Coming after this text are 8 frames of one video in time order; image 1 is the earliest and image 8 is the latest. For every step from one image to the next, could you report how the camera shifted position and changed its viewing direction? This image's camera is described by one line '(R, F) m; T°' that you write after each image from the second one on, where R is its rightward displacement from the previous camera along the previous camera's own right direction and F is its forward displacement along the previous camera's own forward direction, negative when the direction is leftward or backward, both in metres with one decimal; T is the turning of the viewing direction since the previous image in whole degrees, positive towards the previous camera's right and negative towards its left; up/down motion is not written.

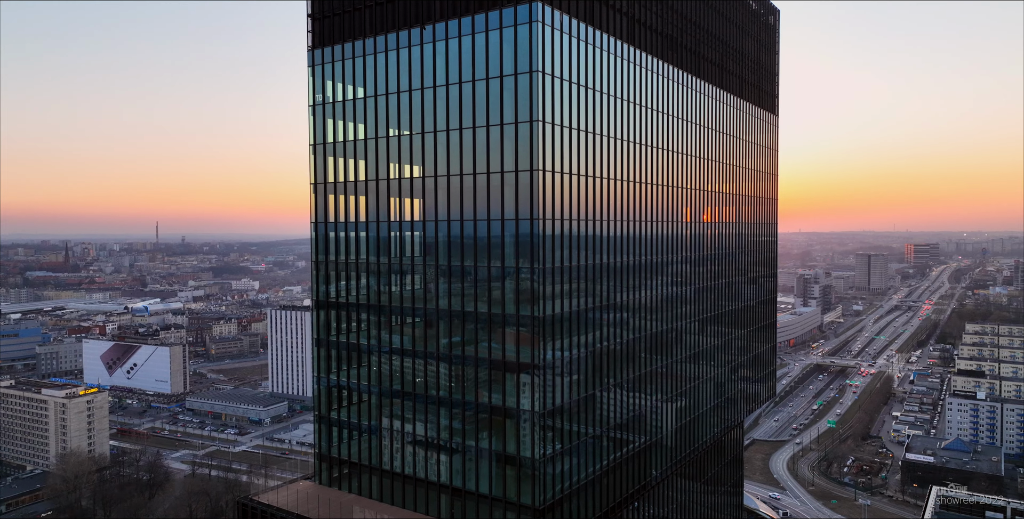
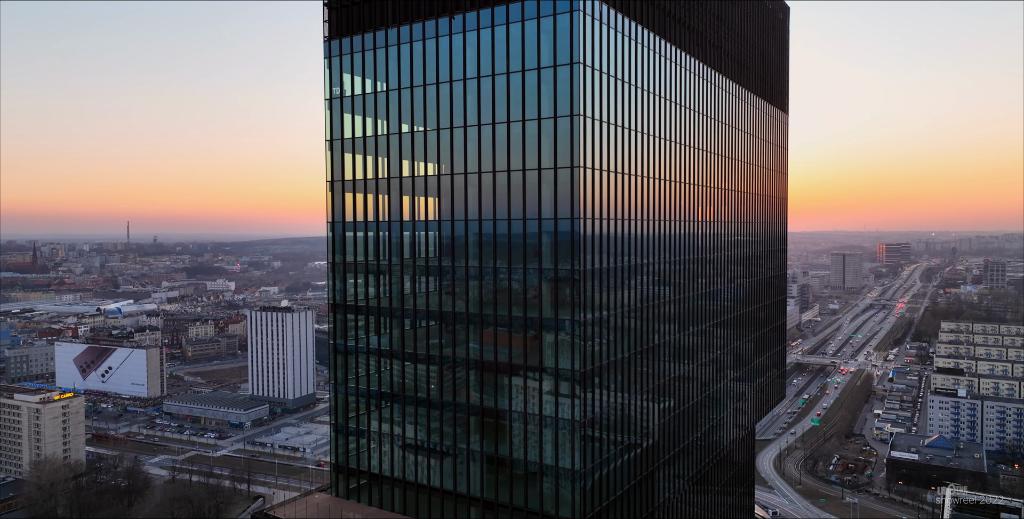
(-1.8, +1.0) m; +2°
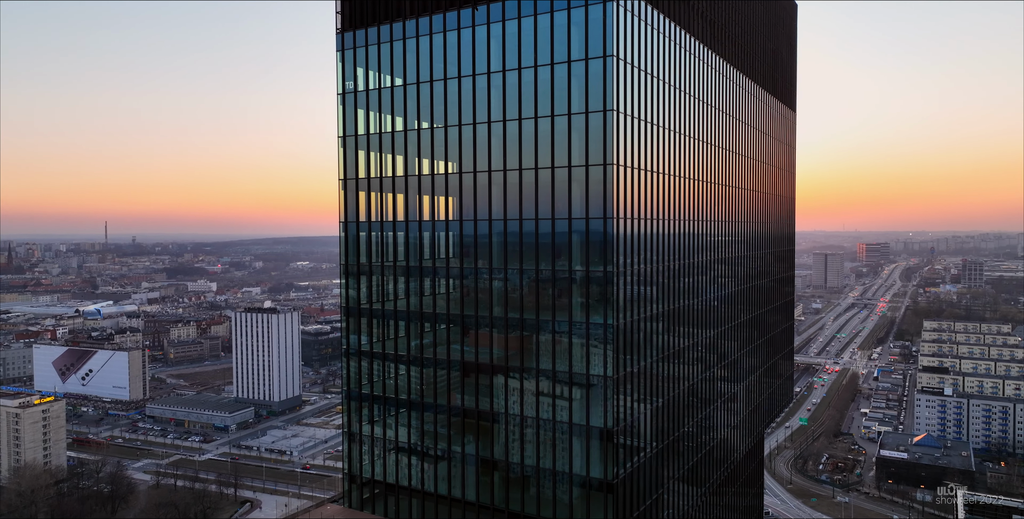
(-1.3, +0.9) m; +1°
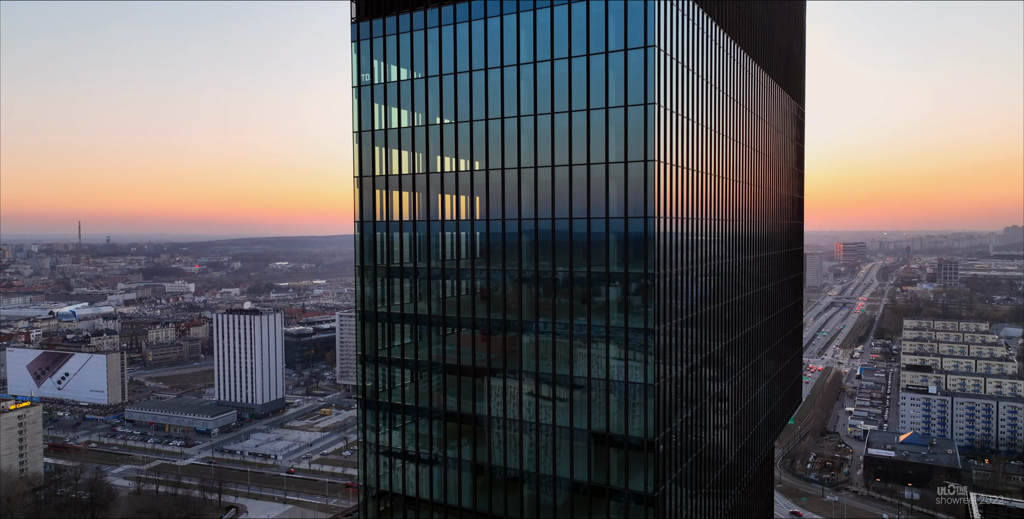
(-1.5, +1.1) m; +2°
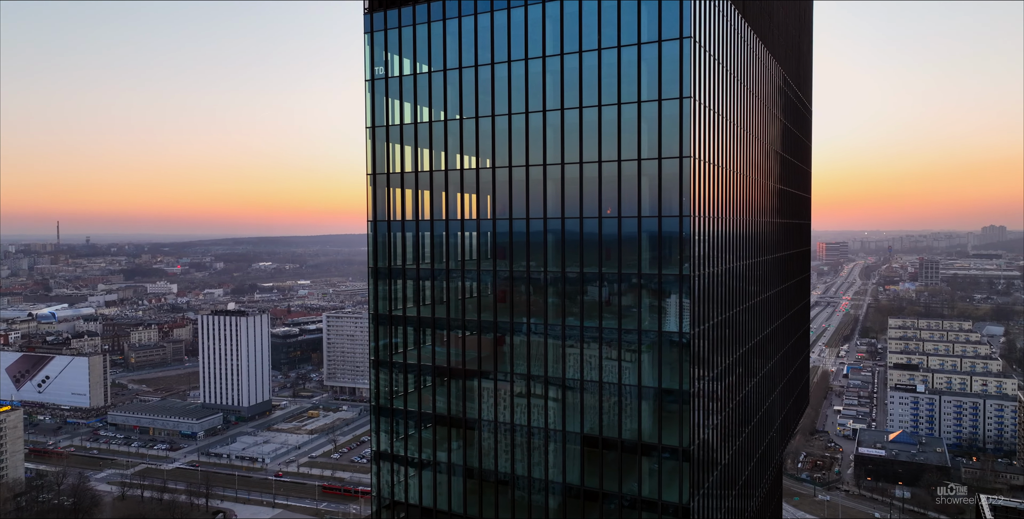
(-1.1, +0.9) m; +1°
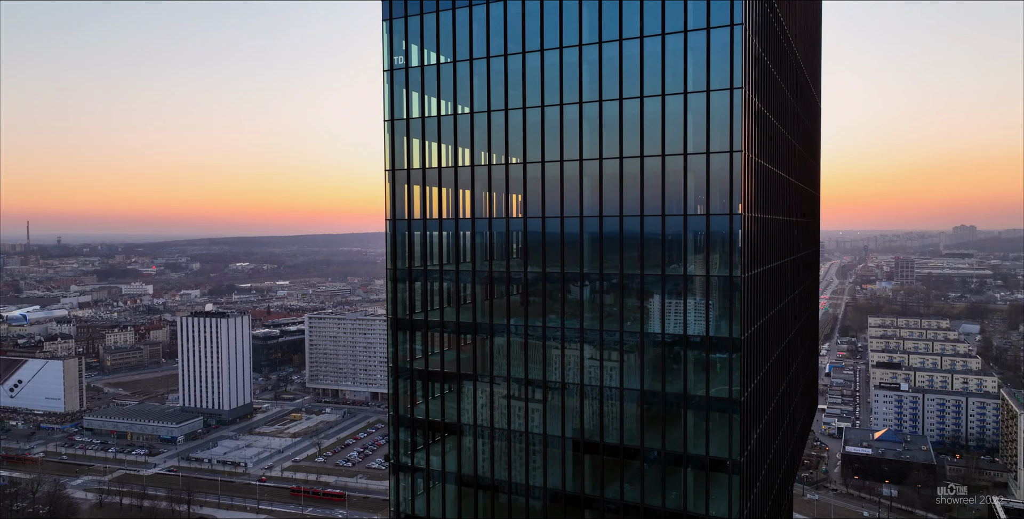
(-1.5, +1.2) m; +2°
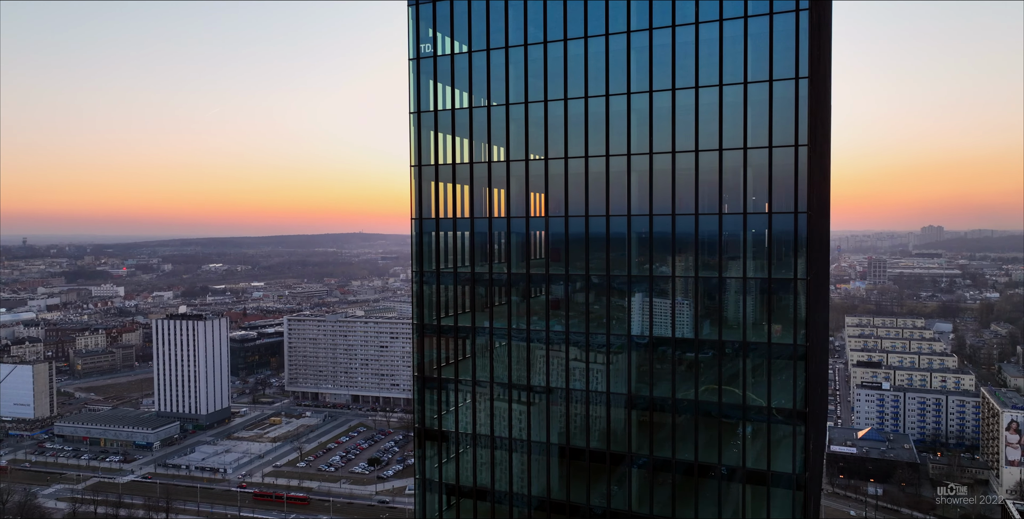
(-1.7, +1.2) m; +2°
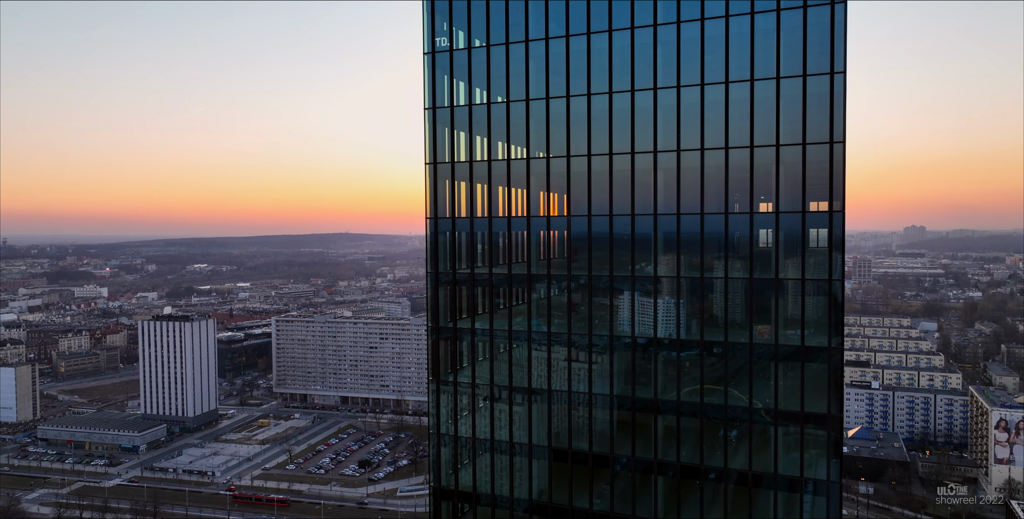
(-0.9, +0.6) m; +1°
